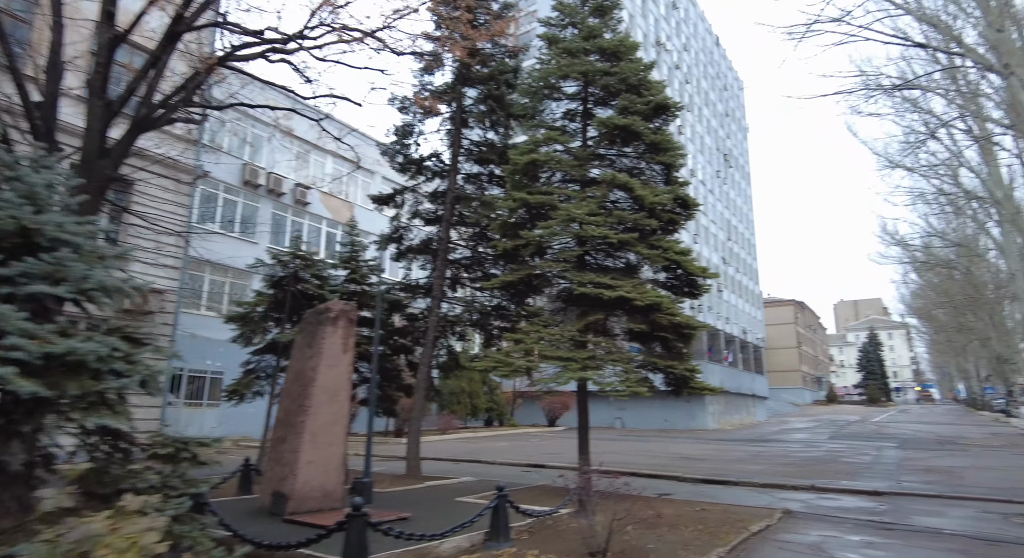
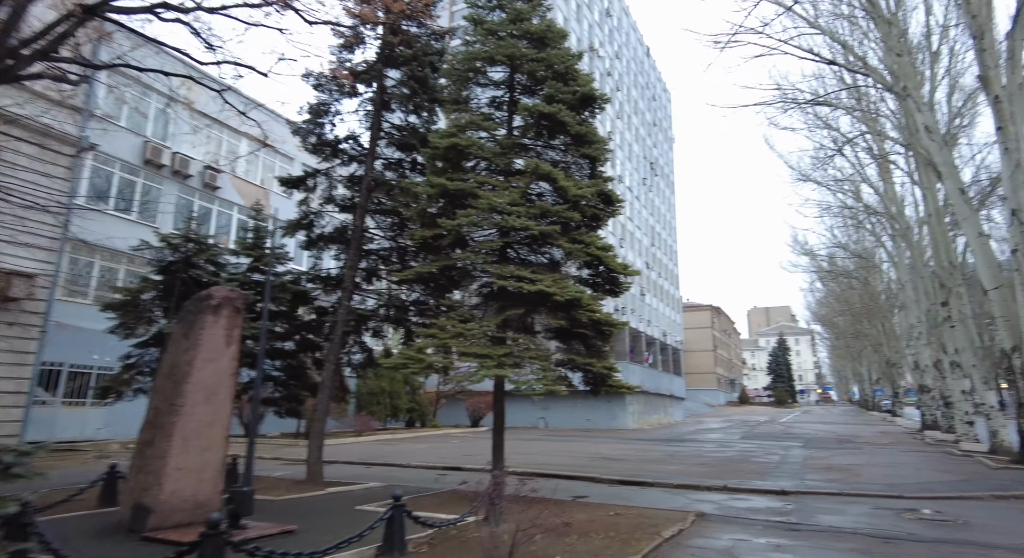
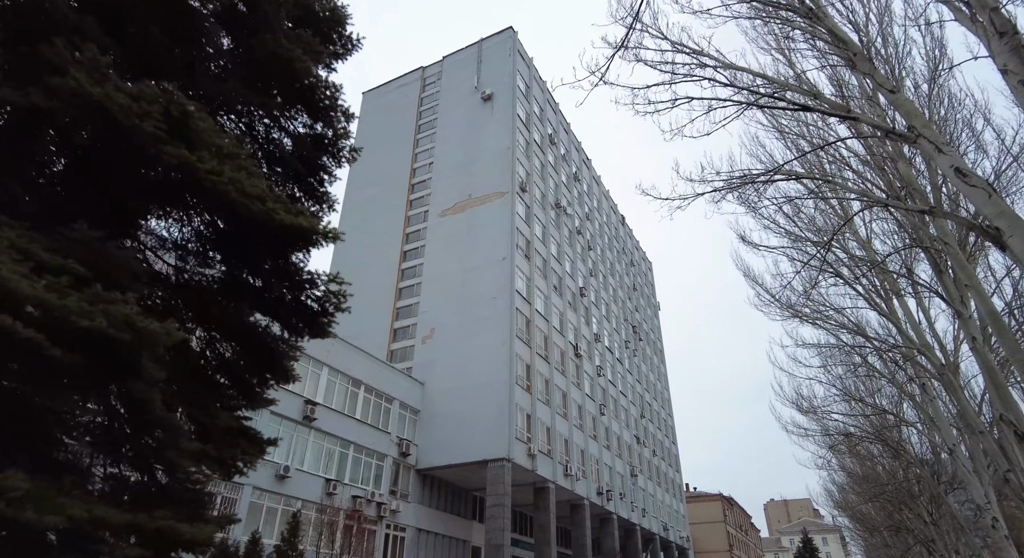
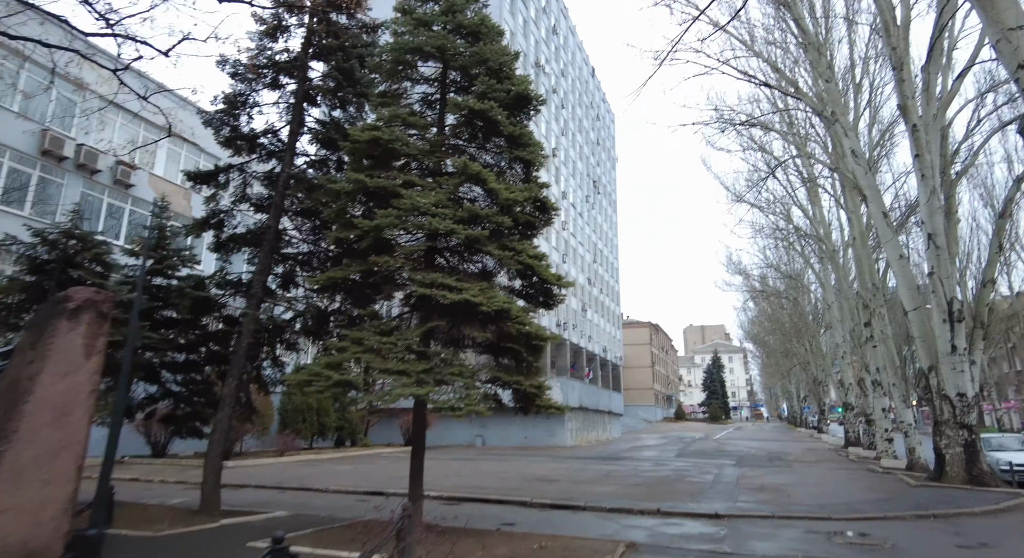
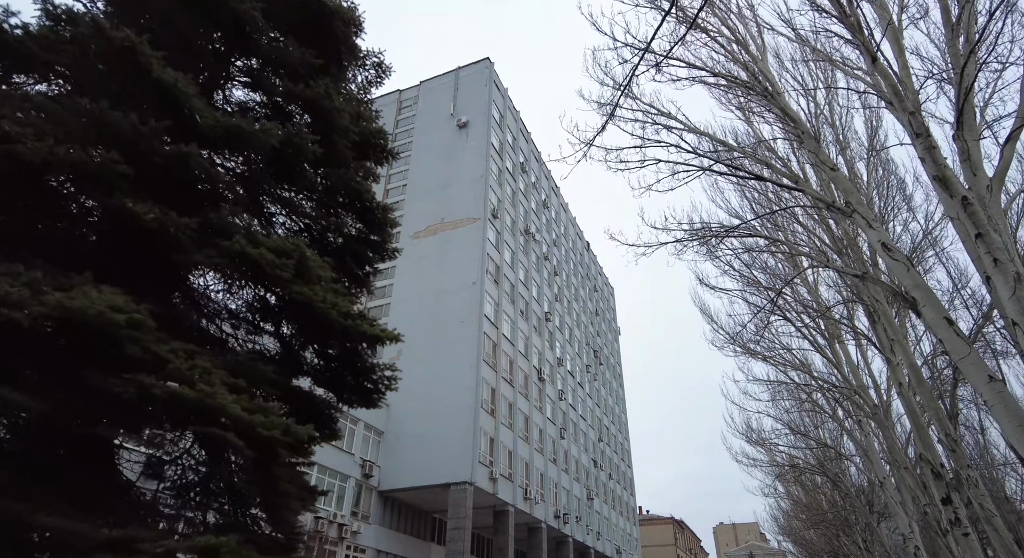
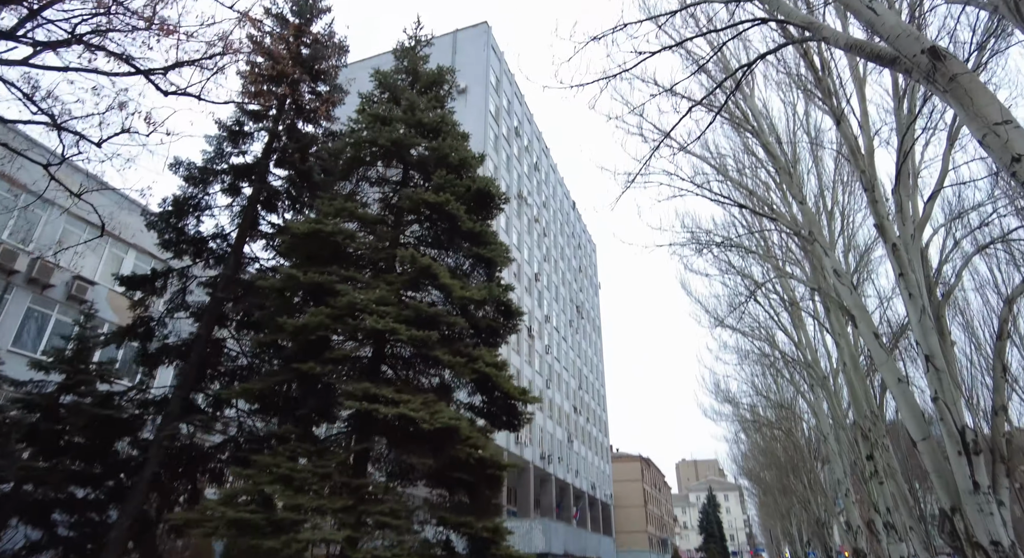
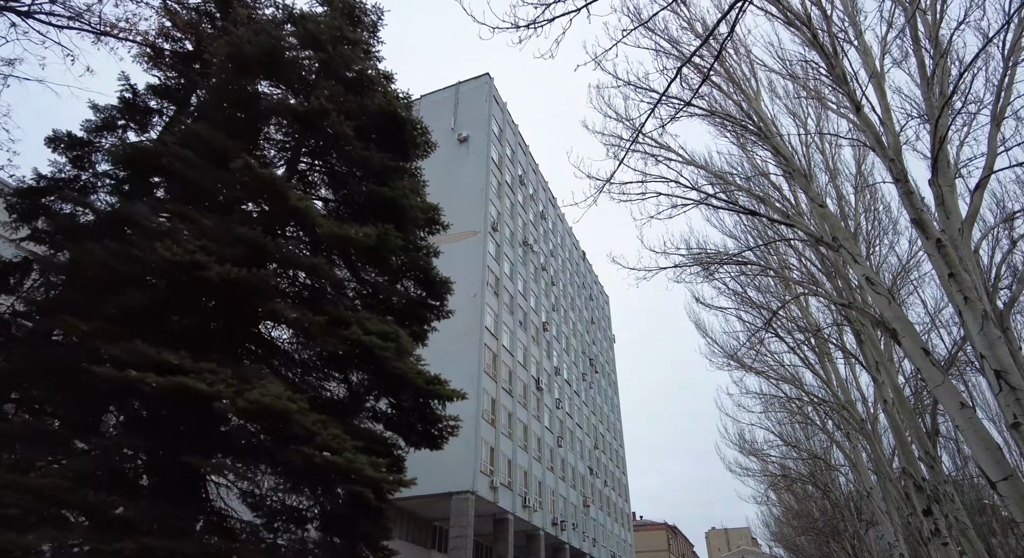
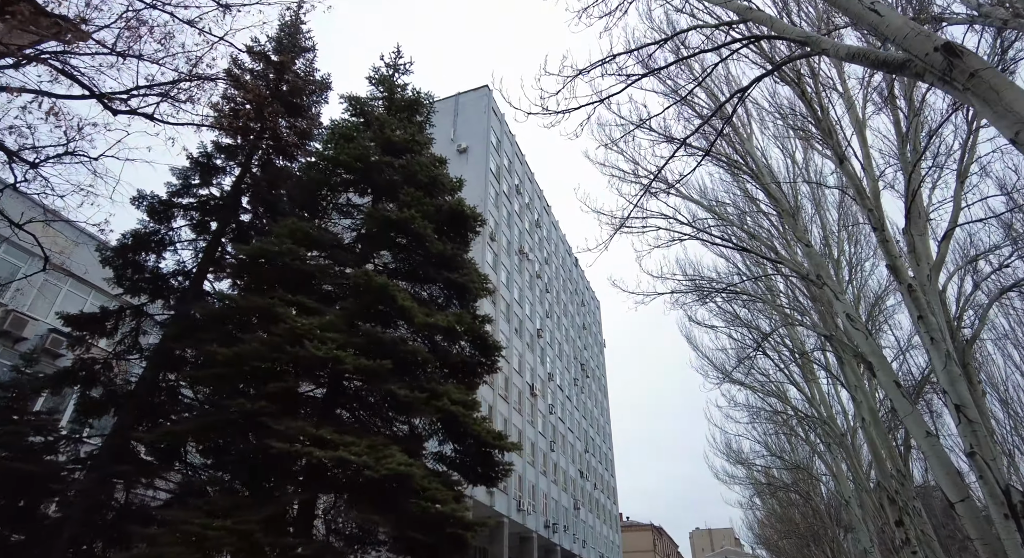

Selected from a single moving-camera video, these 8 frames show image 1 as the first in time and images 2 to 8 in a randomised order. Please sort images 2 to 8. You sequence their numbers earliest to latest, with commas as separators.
2, 4, 6, 8, 7, 5, 3
